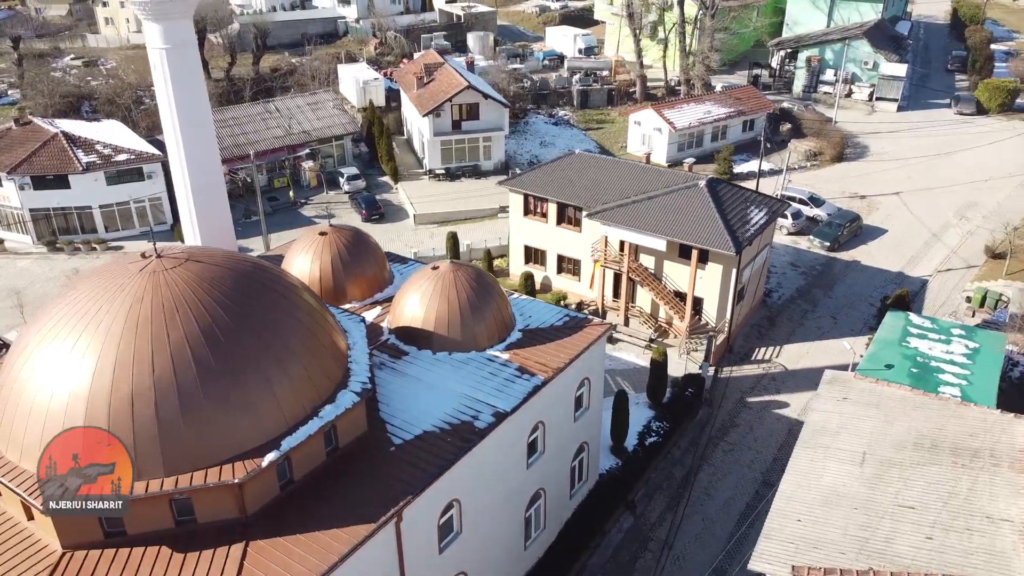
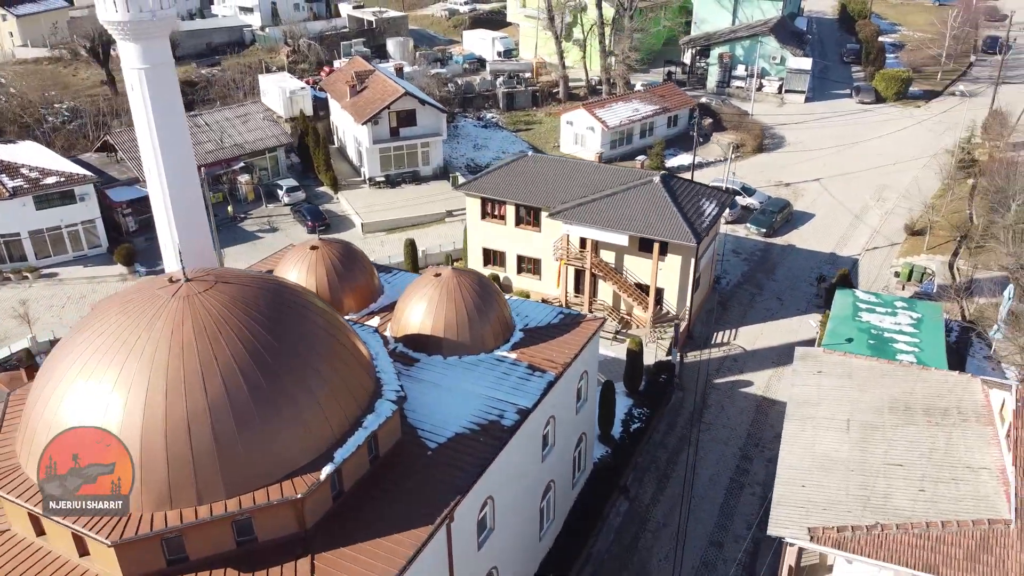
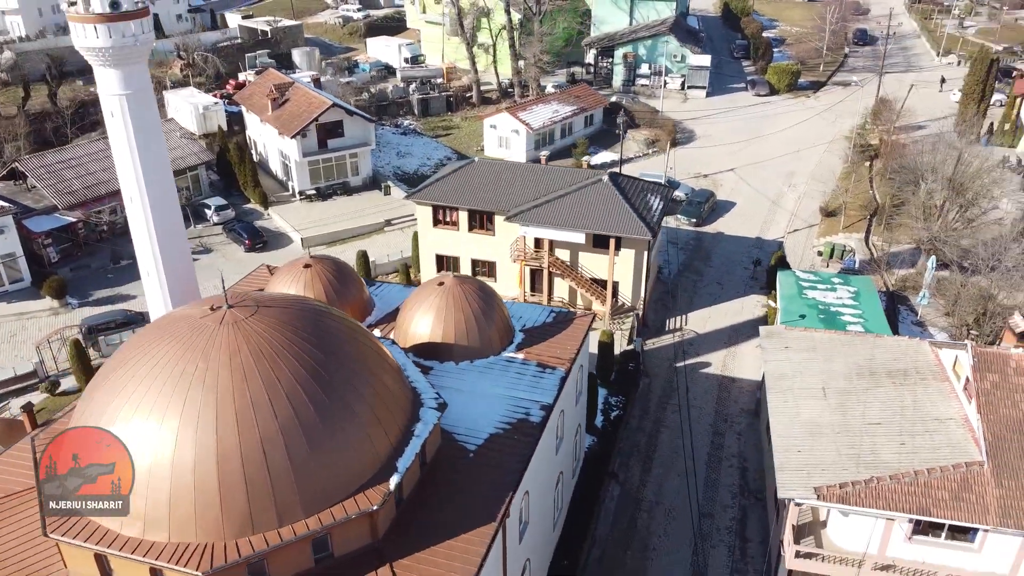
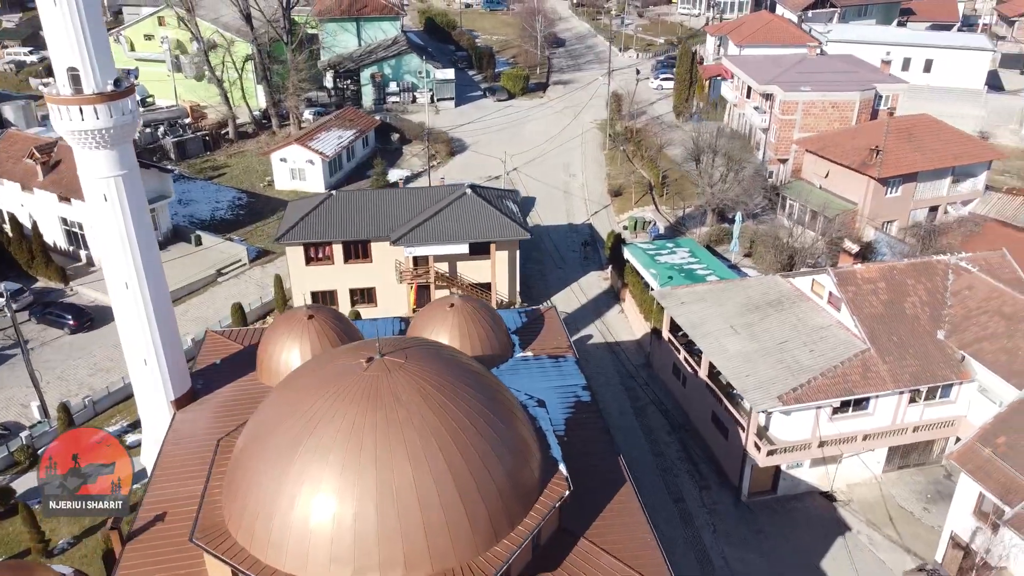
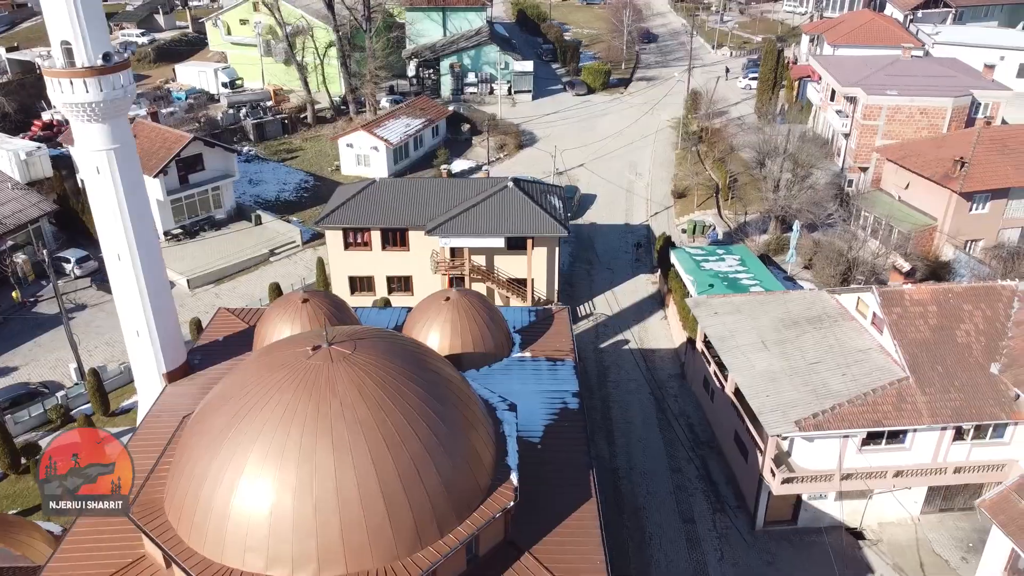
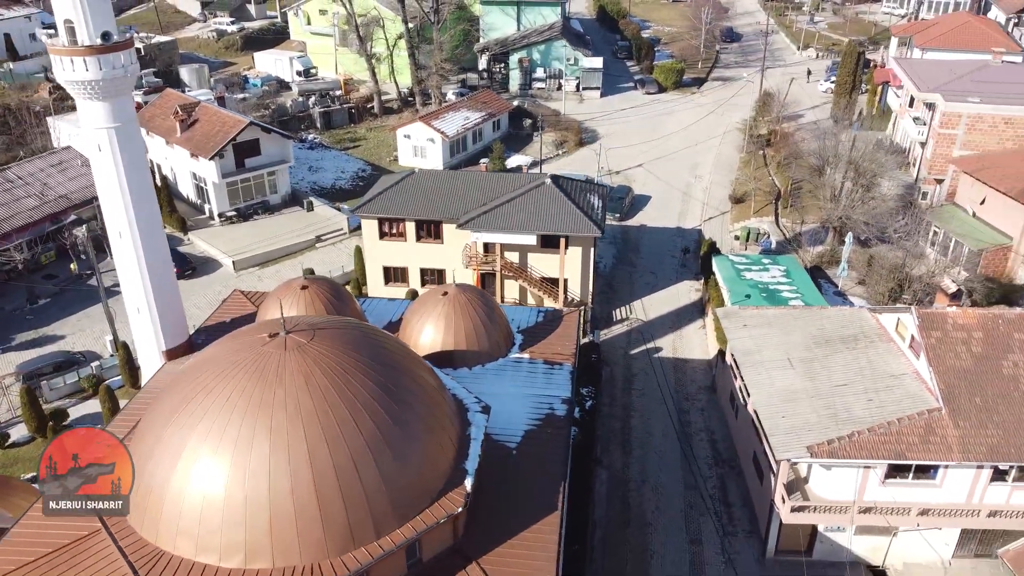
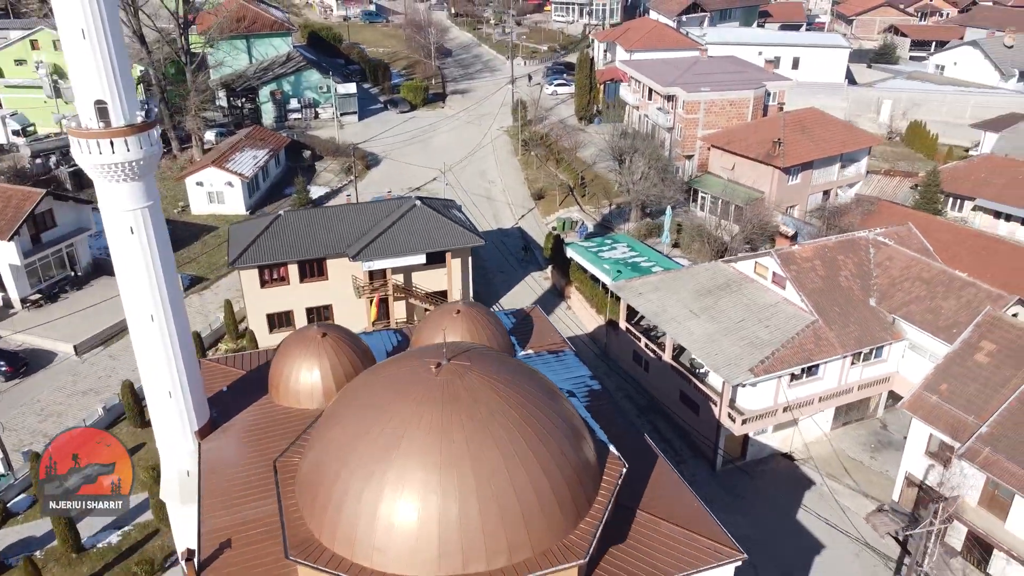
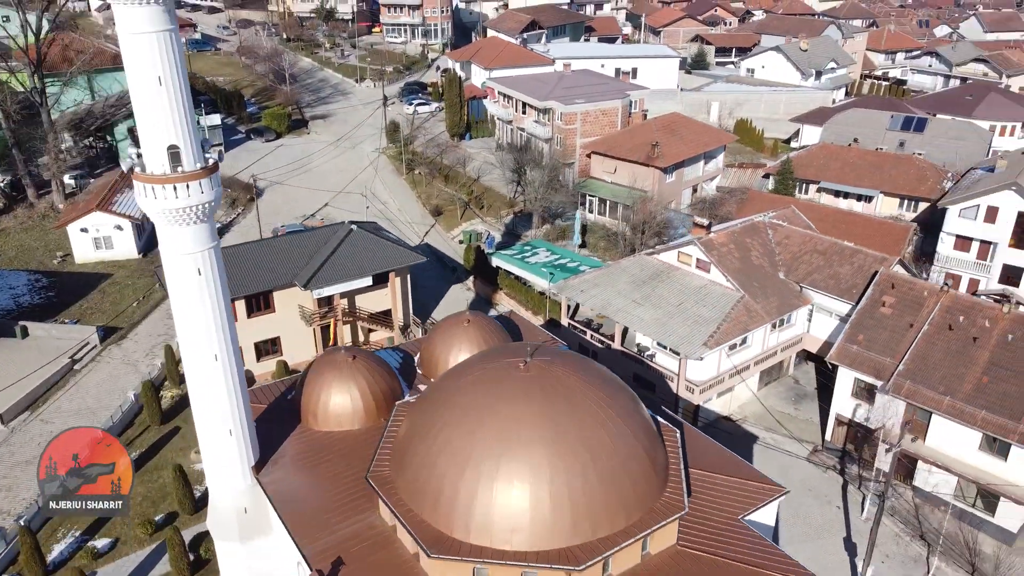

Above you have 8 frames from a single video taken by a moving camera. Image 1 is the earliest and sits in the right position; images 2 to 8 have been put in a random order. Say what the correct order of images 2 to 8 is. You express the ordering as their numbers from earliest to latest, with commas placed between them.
2, 3, 6, 5, 4, 7, 8
